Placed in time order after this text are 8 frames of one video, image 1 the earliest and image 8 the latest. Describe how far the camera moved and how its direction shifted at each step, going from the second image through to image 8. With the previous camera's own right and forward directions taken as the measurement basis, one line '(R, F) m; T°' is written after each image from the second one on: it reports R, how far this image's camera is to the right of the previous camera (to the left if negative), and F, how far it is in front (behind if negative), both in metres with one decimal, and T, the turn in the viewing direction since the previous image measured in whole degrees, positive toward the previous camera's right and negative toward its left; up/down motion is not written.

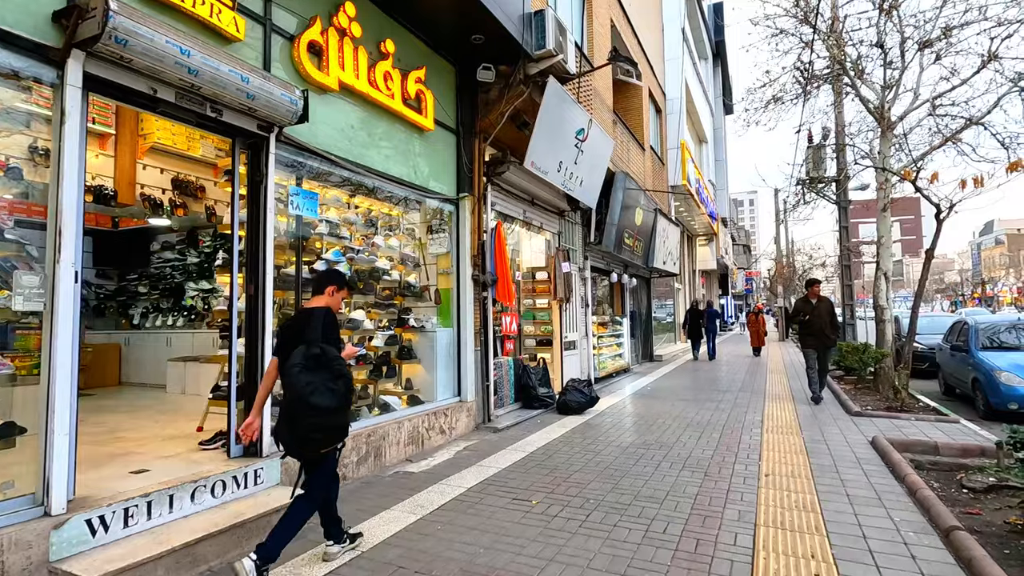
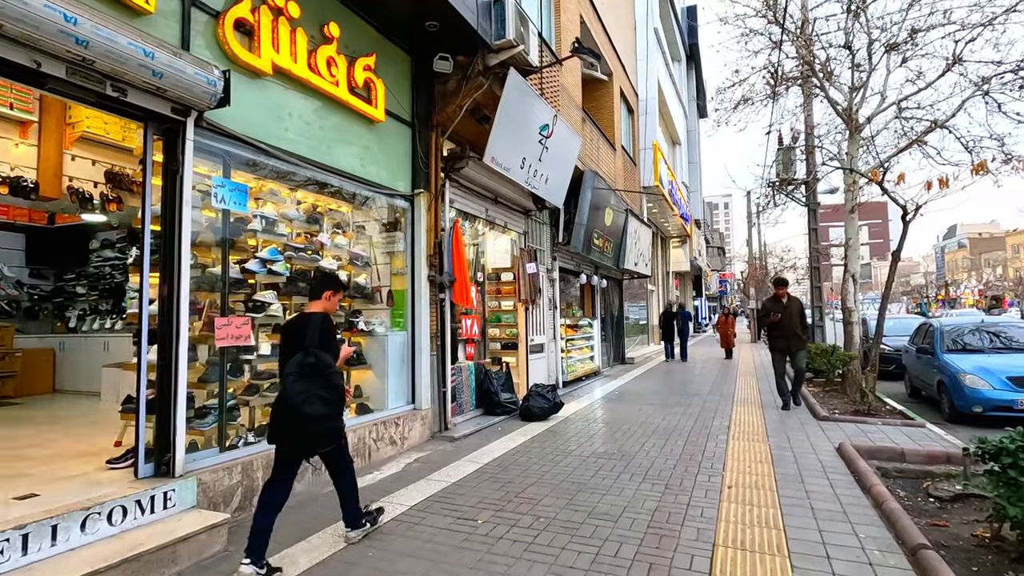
(+0.3, +0.3) m; +2°
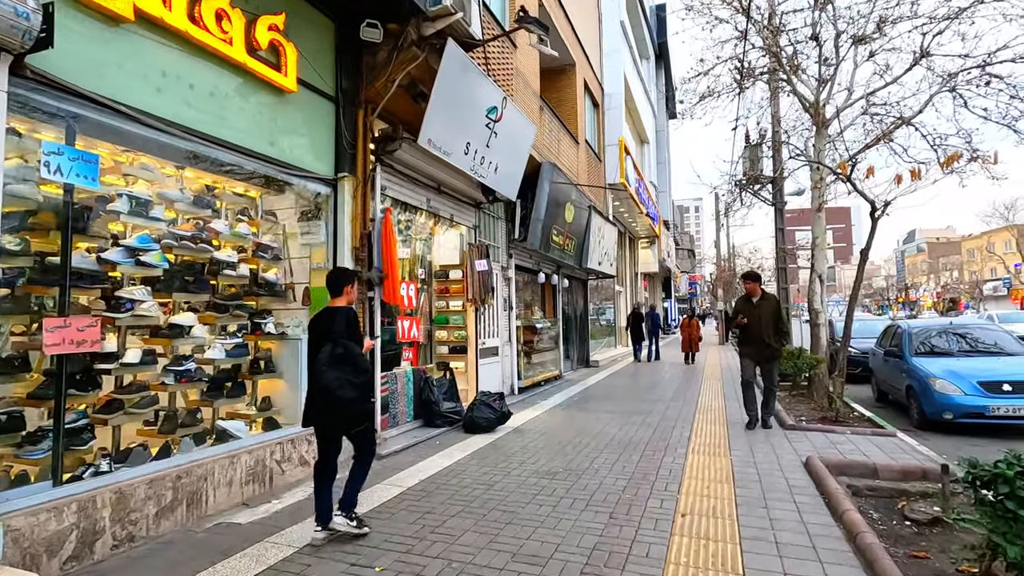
(+0.4, +0.7) m; +3°
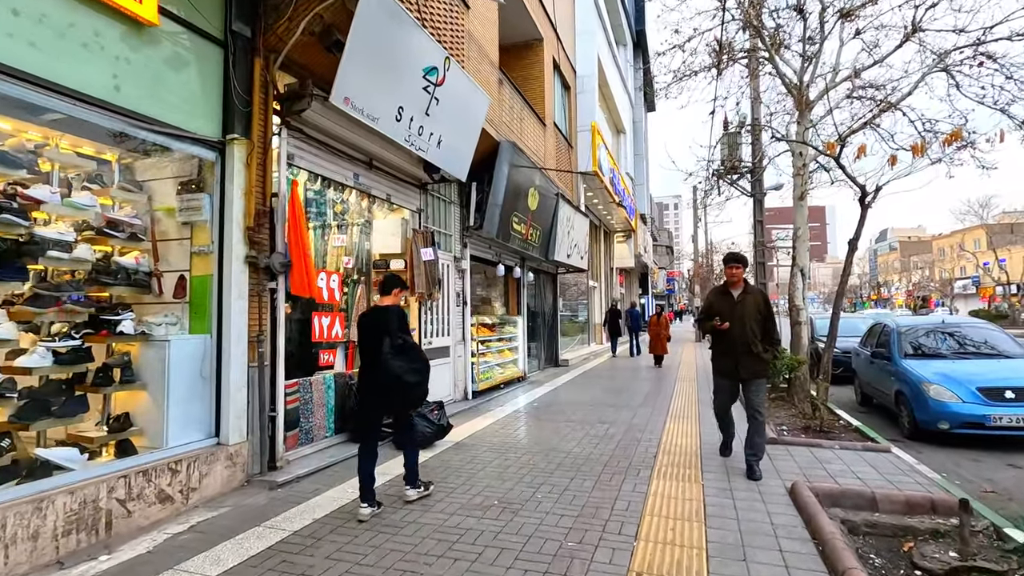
(+0.5, +1.1) m; +2°
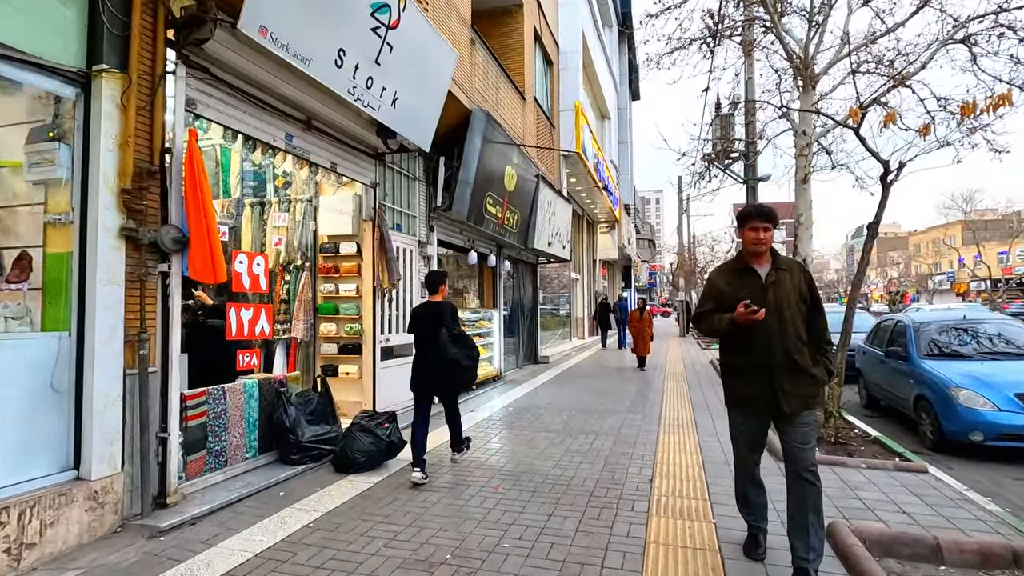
(+0.1, +1.1) m; +2°
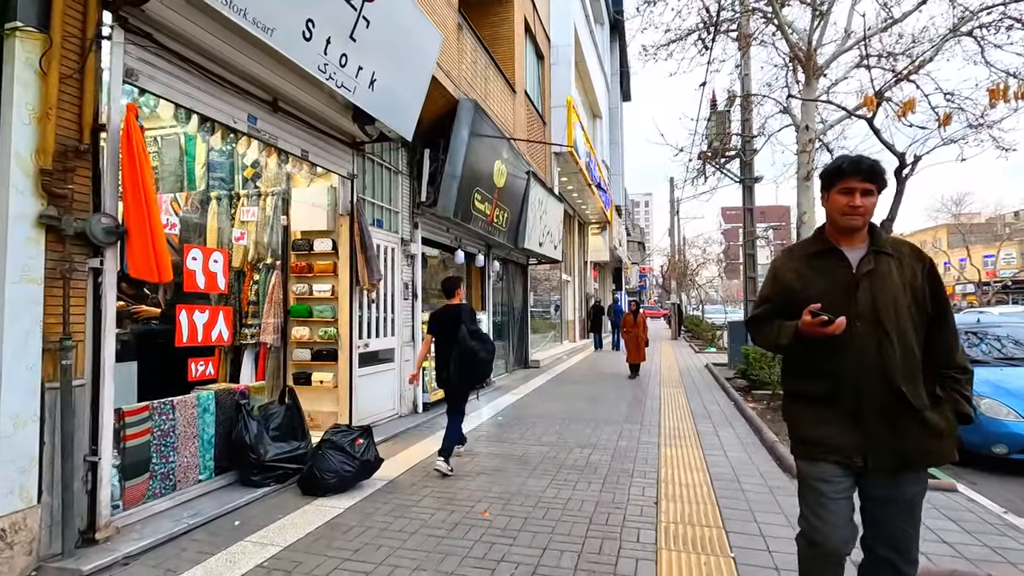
(0.0, +0.5) m; +1°
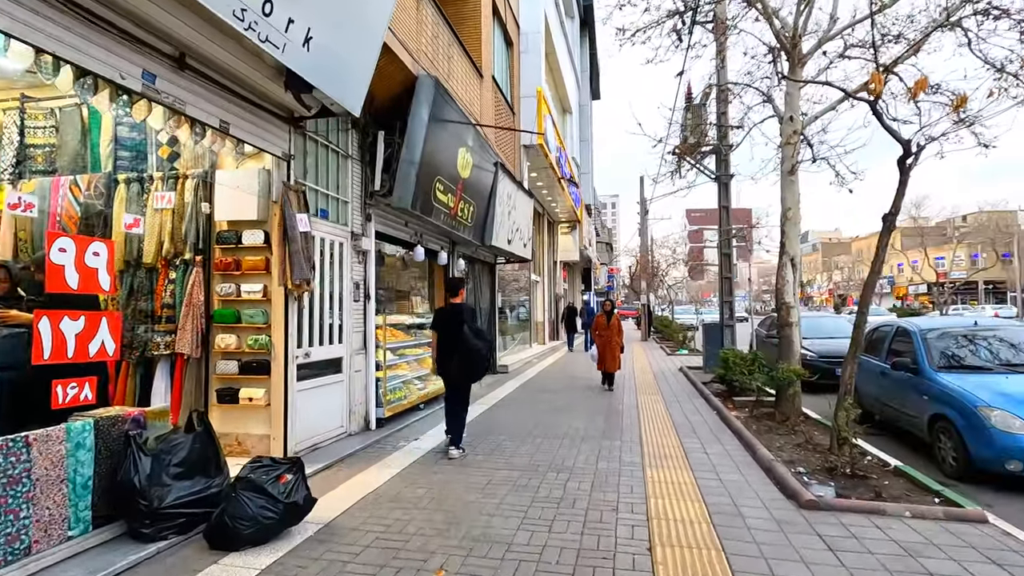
(0.0, +0.8) m; +3°
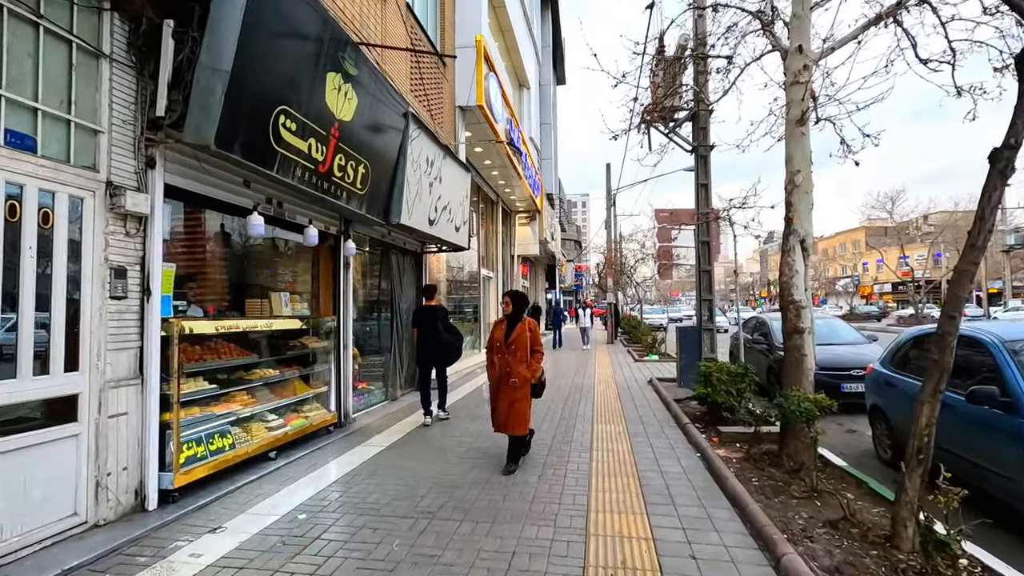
(+0.8, +2.6) m; +3°
